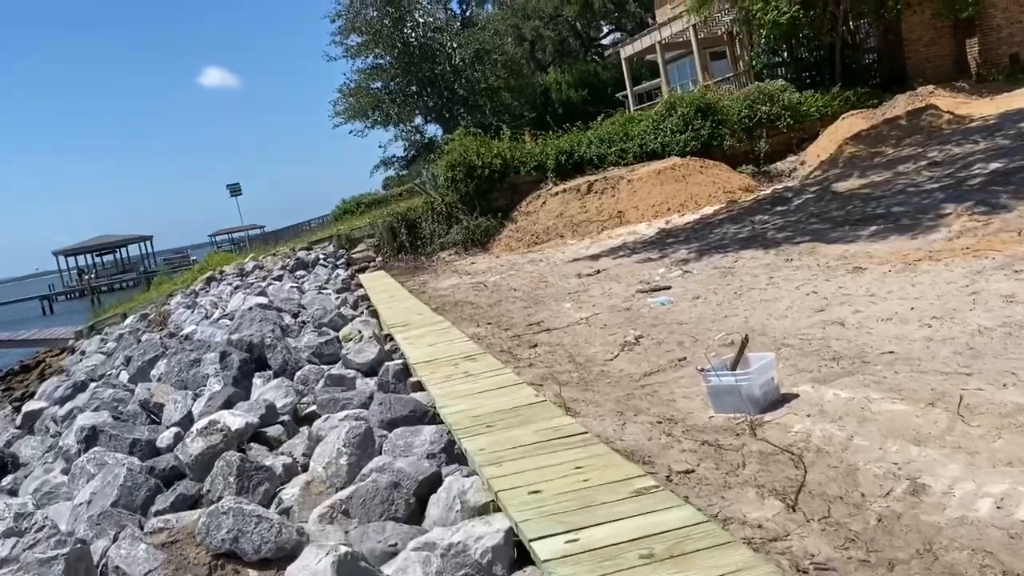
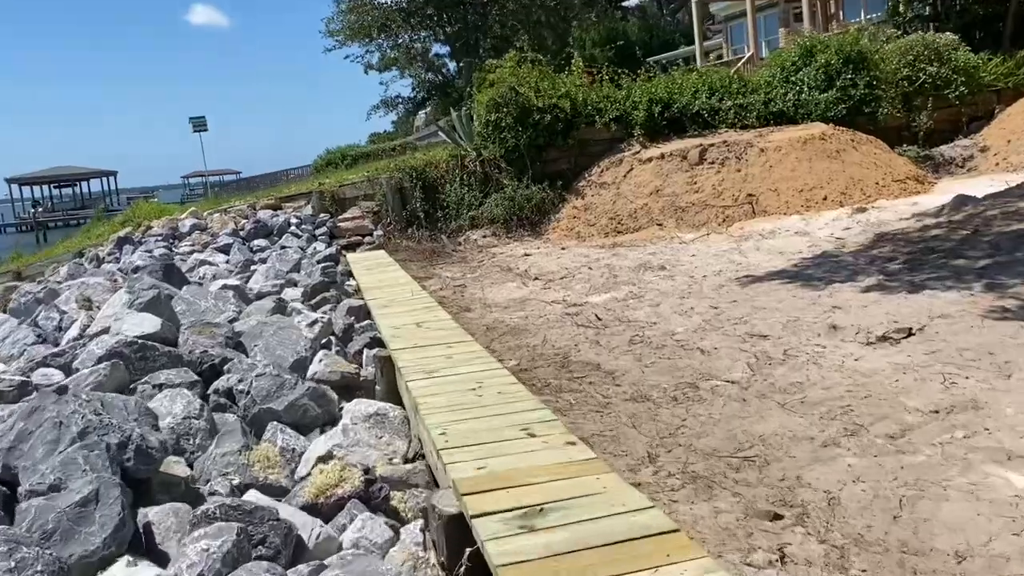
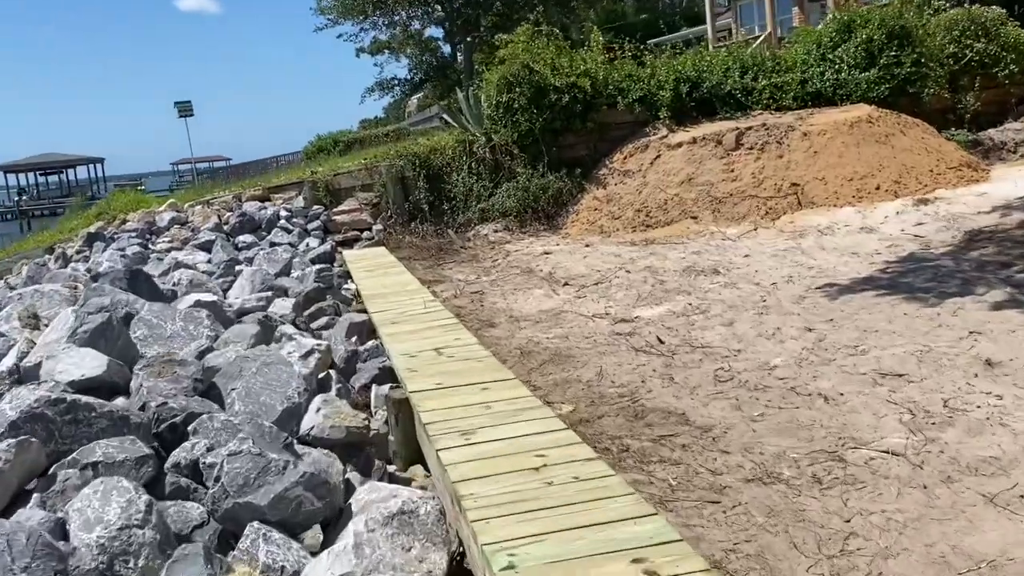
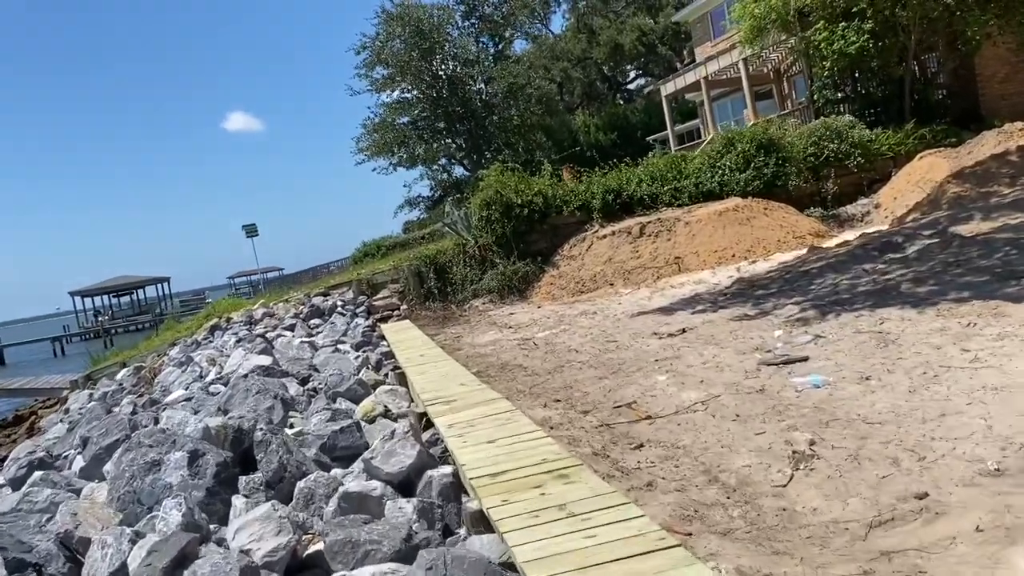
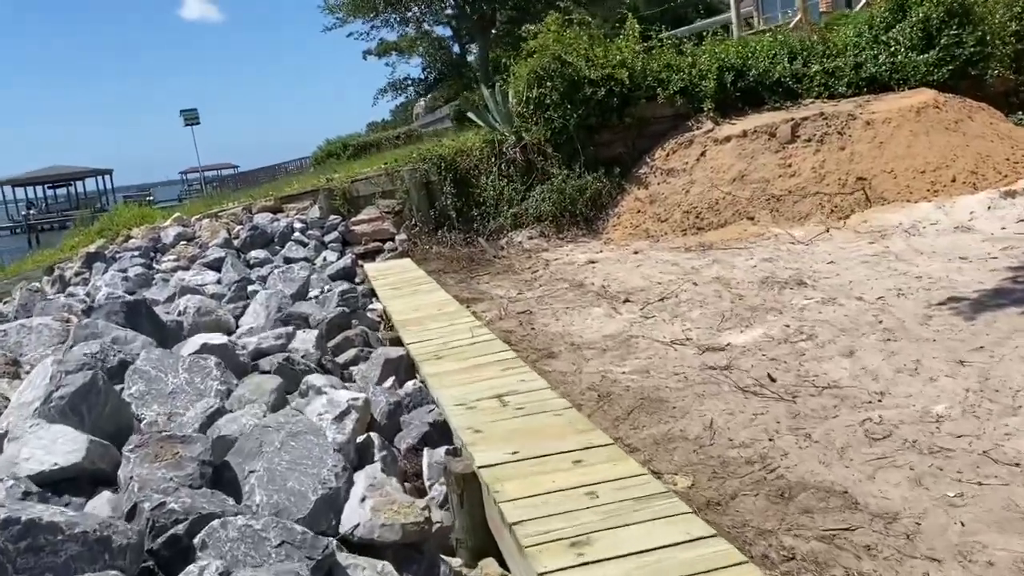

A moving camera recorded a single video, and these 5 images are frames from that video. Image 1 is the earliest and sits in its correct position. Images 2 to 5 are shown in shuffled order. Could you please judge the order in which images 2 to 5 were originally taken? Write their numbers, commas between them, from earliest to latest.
4, 2, 3, 5
